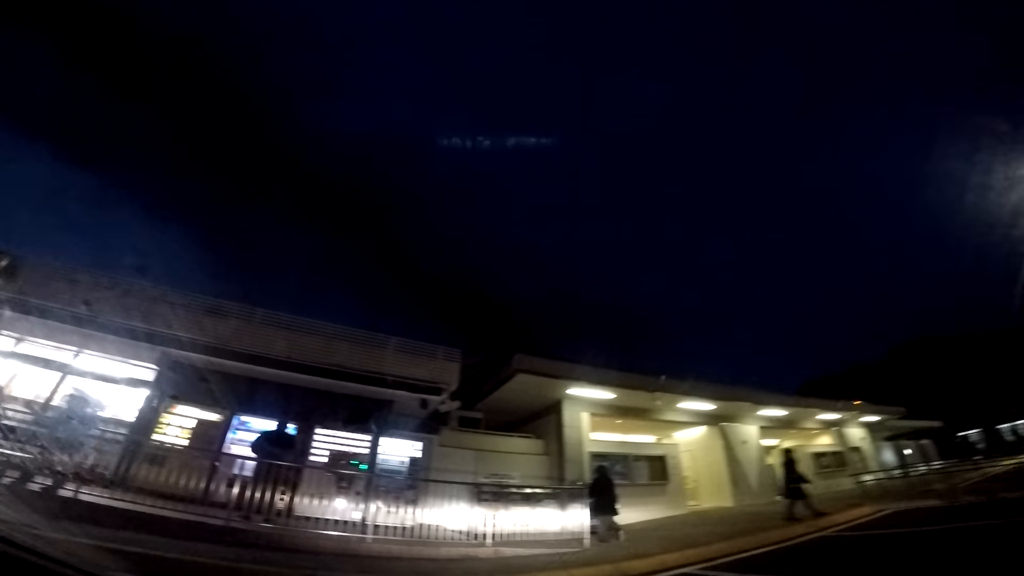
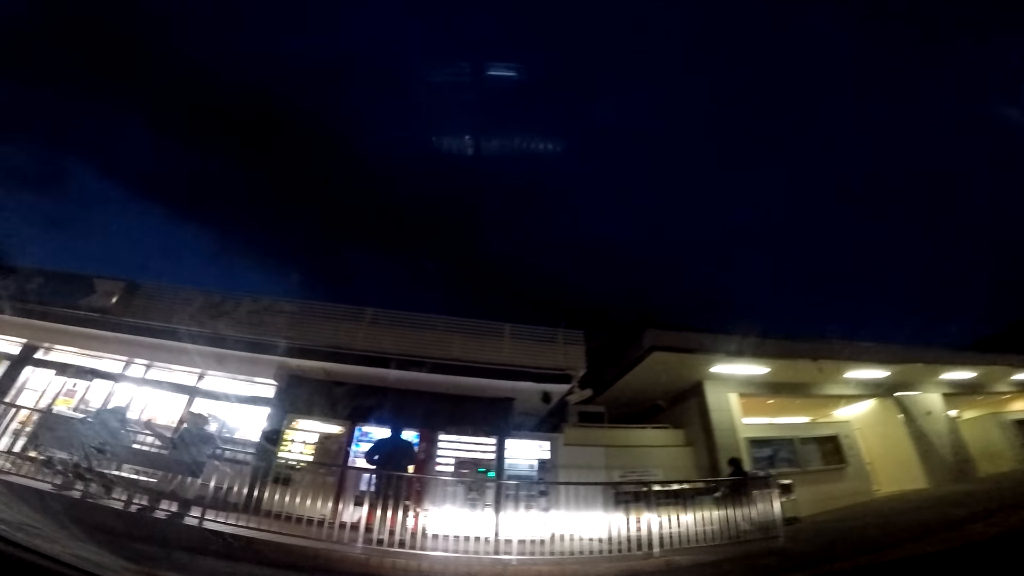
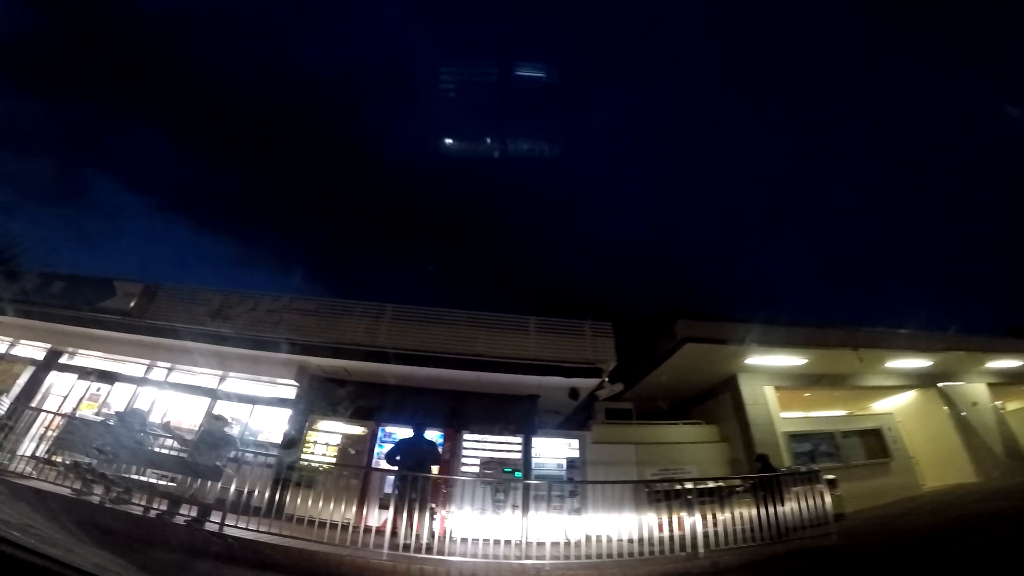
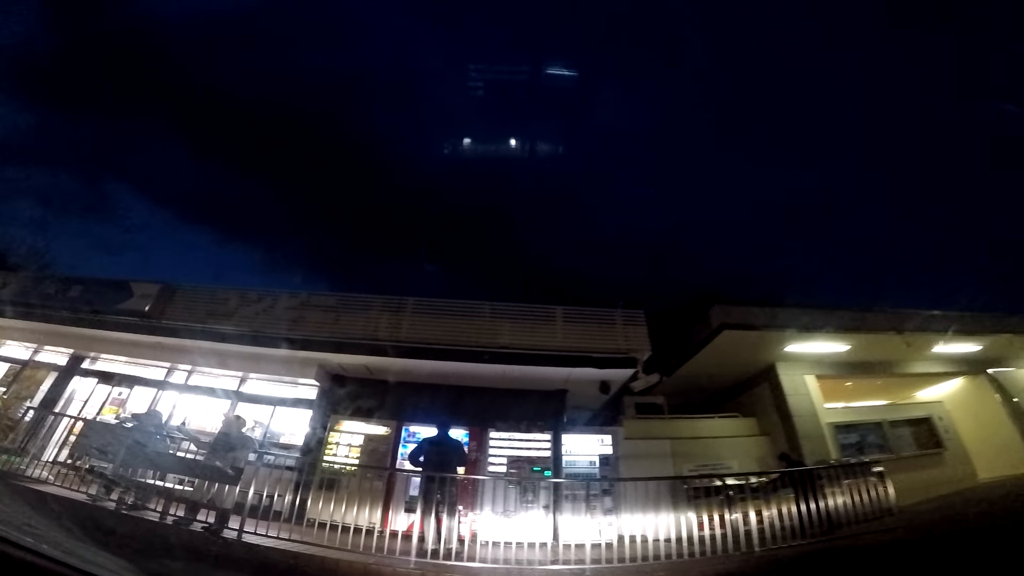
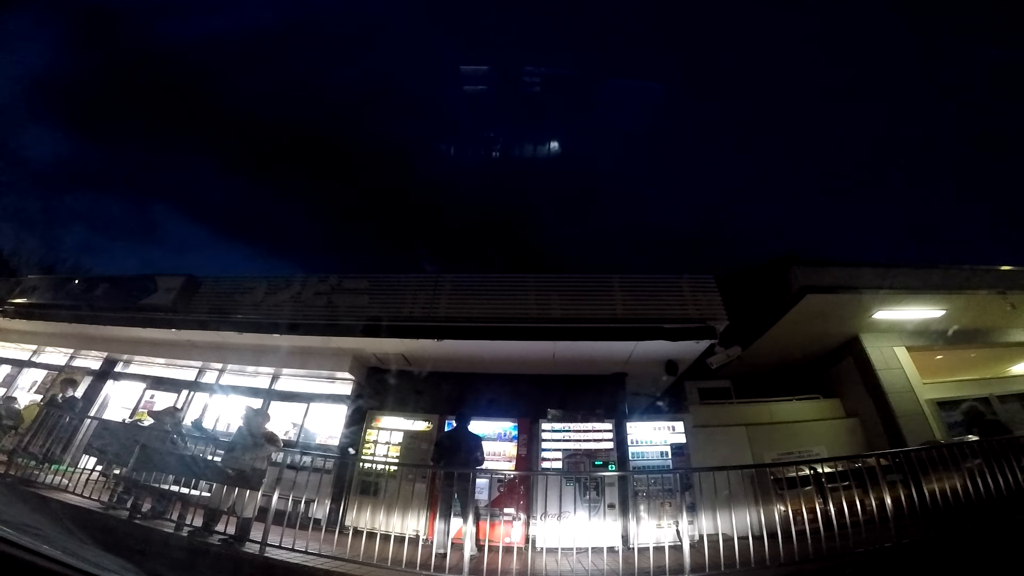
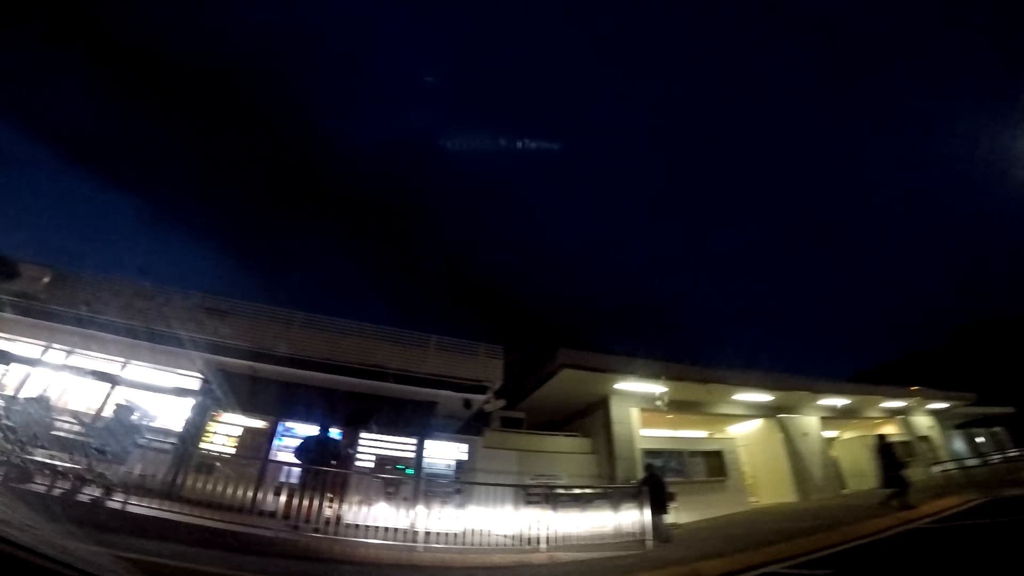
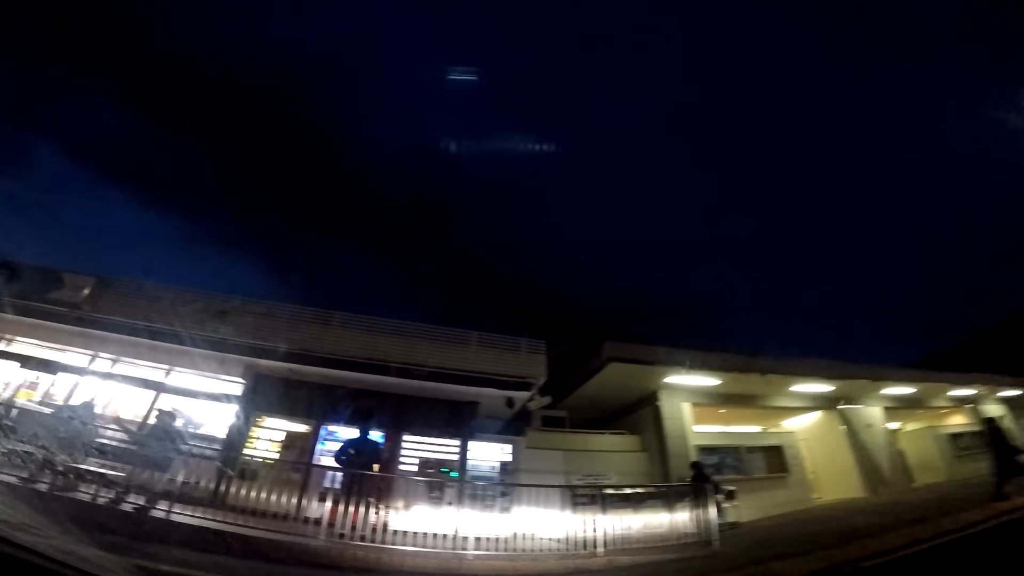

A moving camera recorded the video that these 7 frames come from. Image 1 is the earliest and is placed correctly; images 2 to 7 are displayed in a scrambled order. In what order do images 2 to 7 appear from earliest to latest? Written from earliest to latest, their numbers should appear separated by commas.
6, 7, 2, 3, 4, 5
